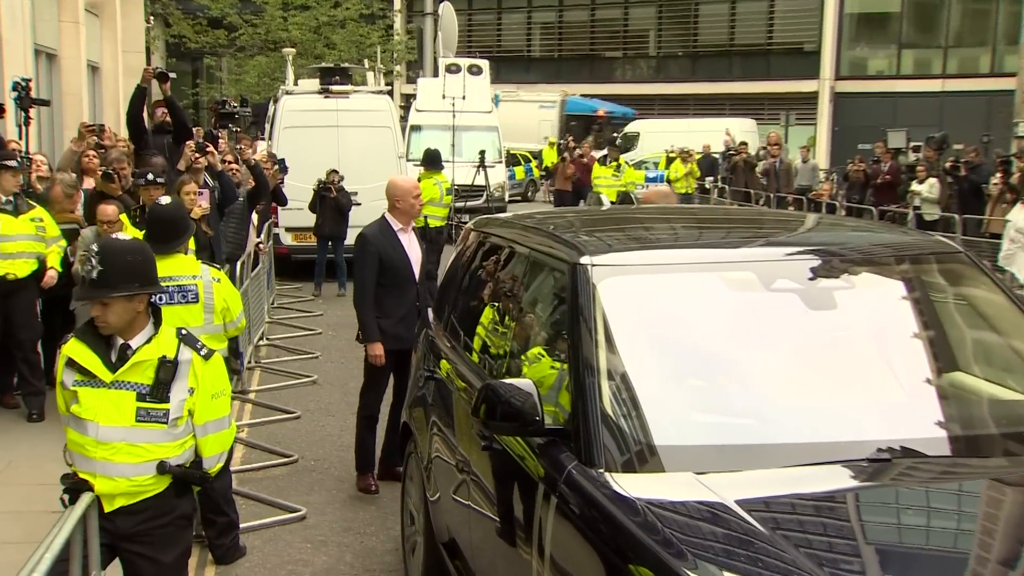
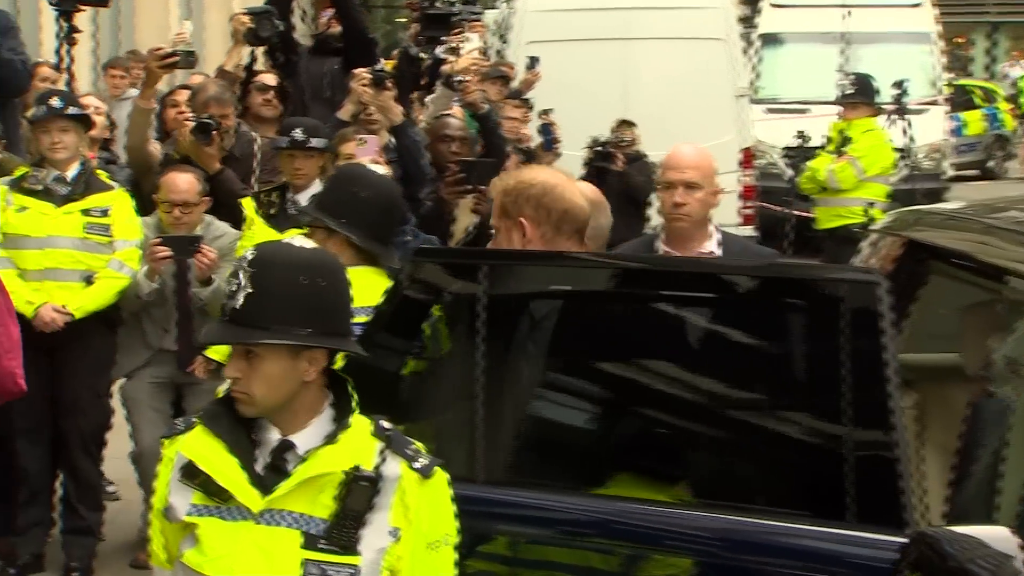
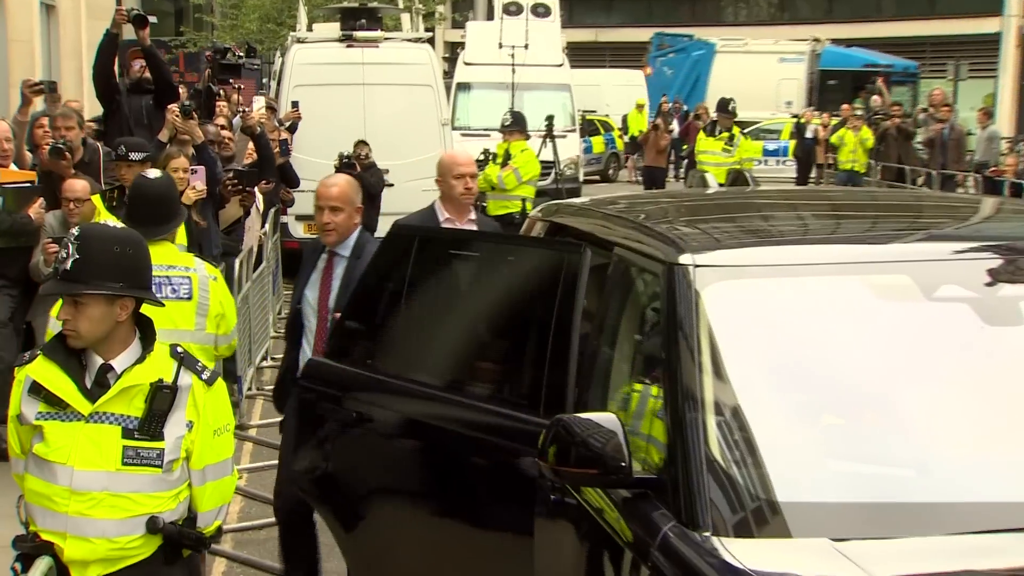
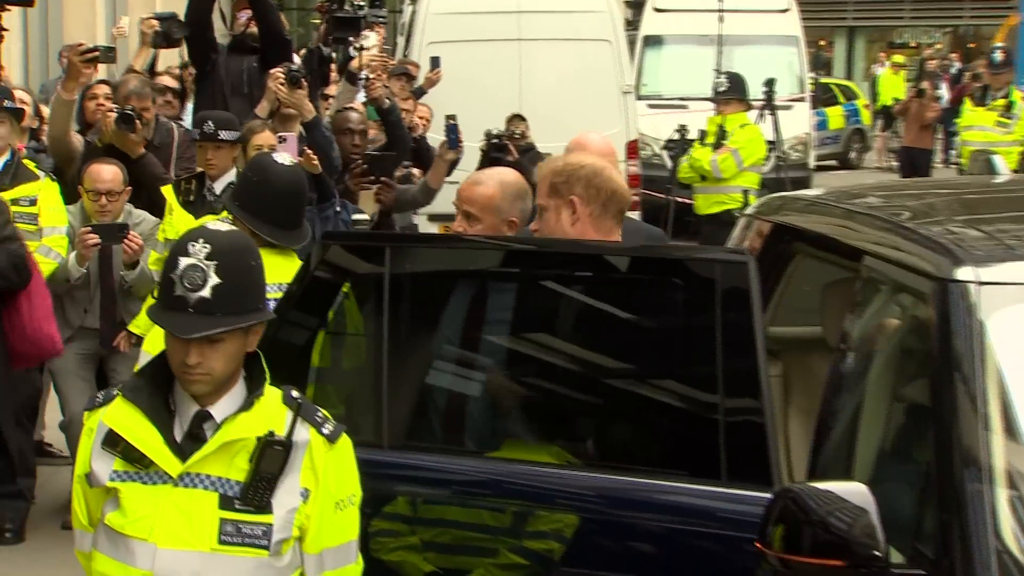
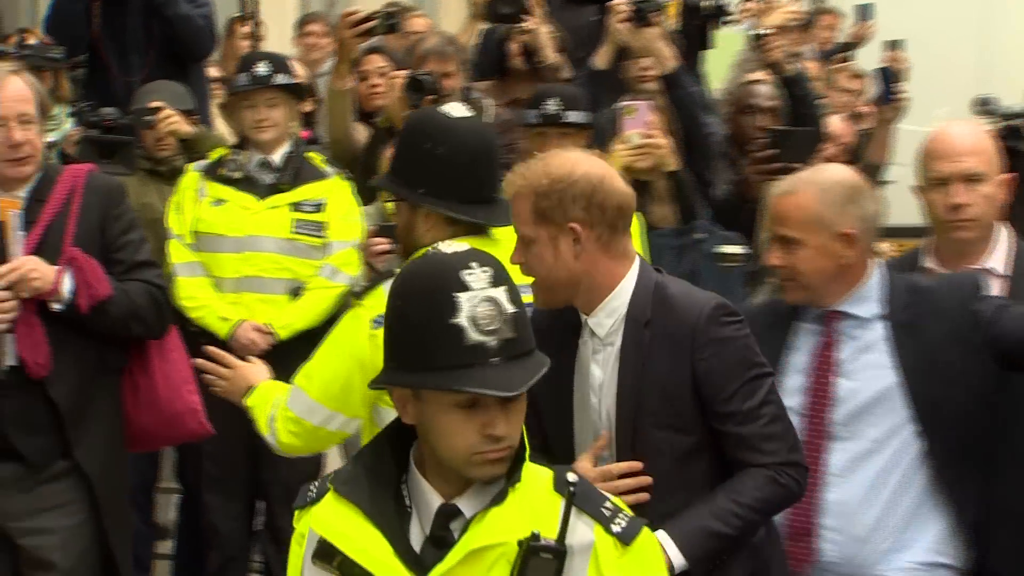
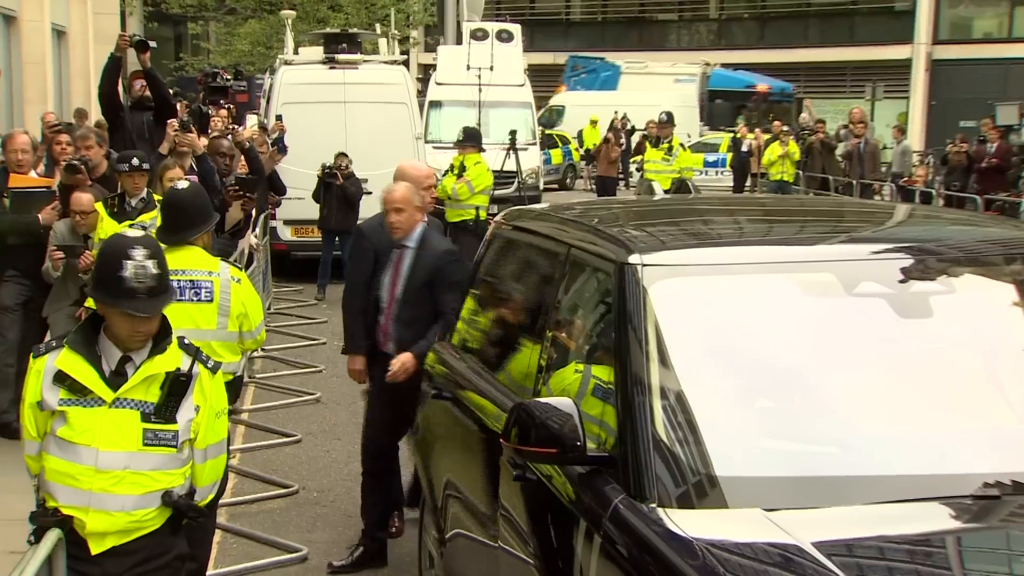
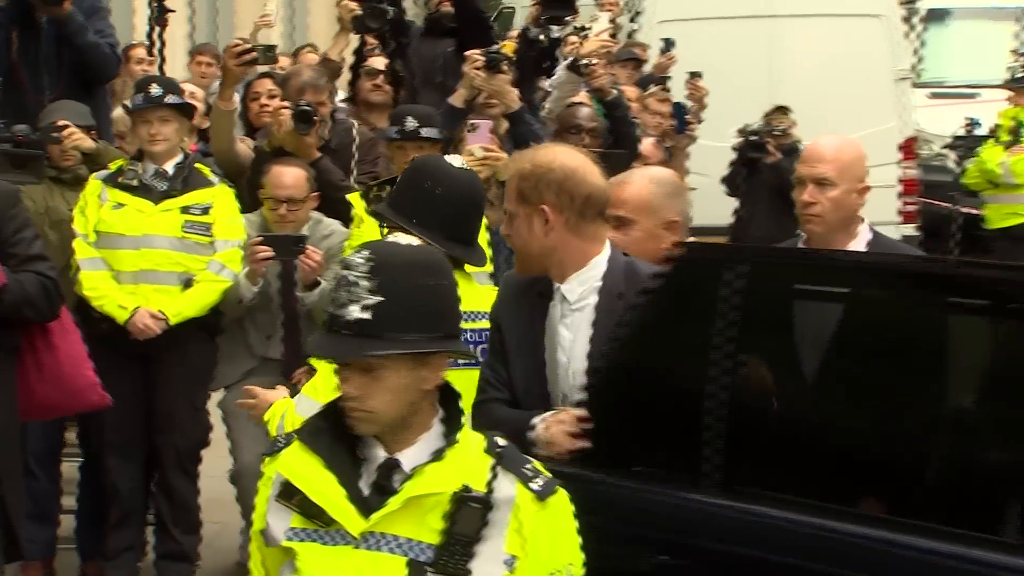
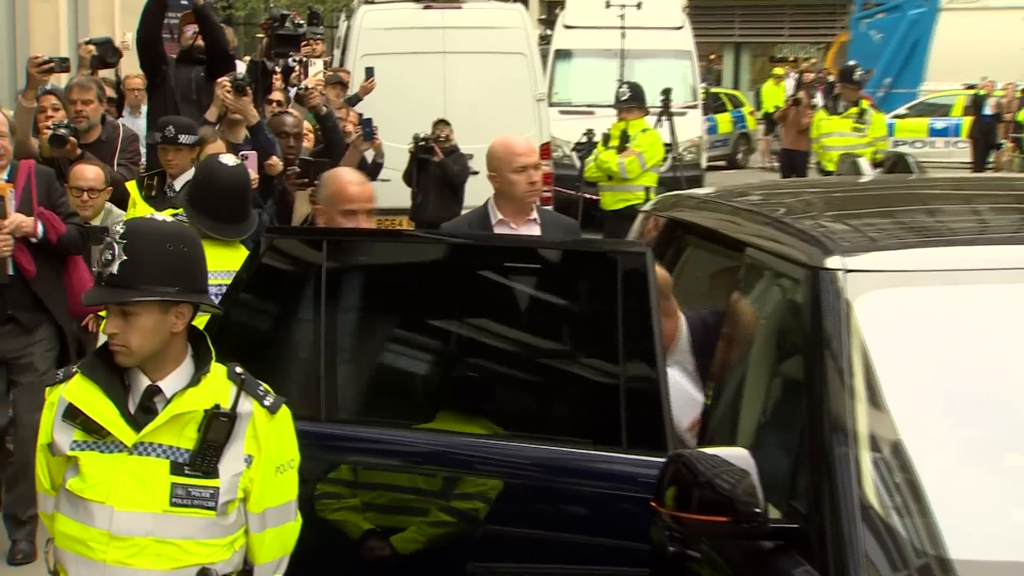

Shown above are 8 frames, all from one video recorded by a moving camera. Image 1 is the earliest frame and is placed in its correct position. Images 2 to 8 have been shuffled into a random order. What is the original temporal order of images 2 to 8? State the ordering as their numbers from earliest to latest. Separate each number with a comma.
6, 3, 8, 4, 2, 7, 5
